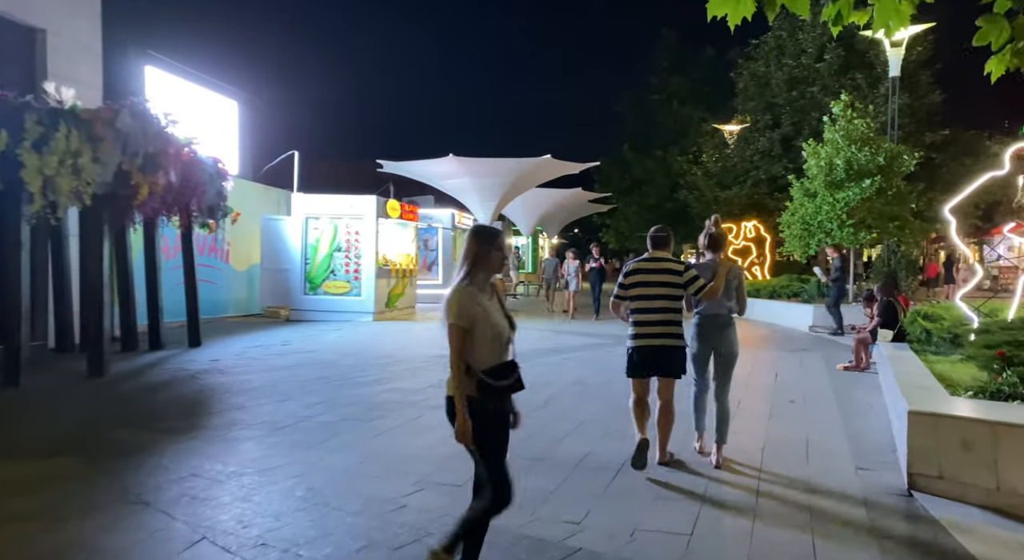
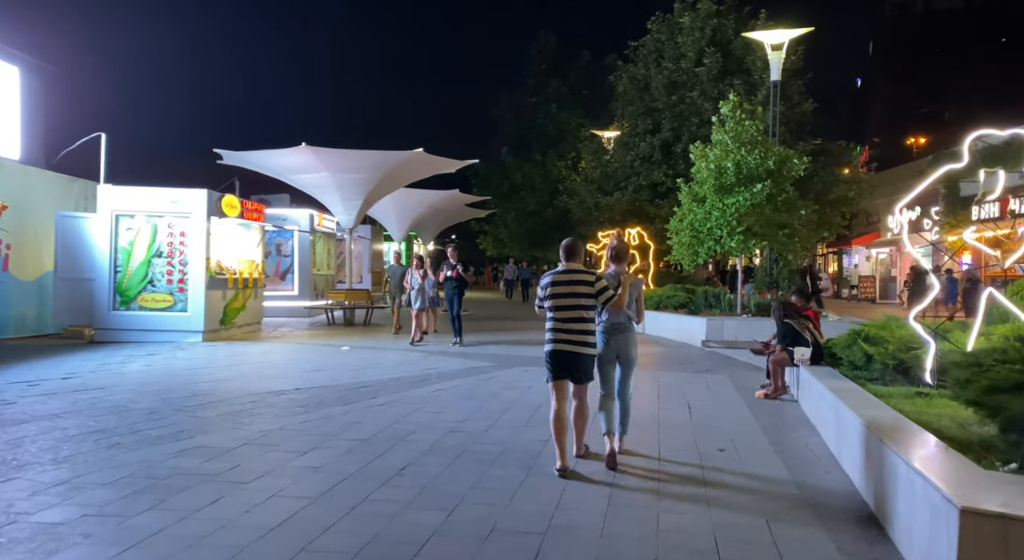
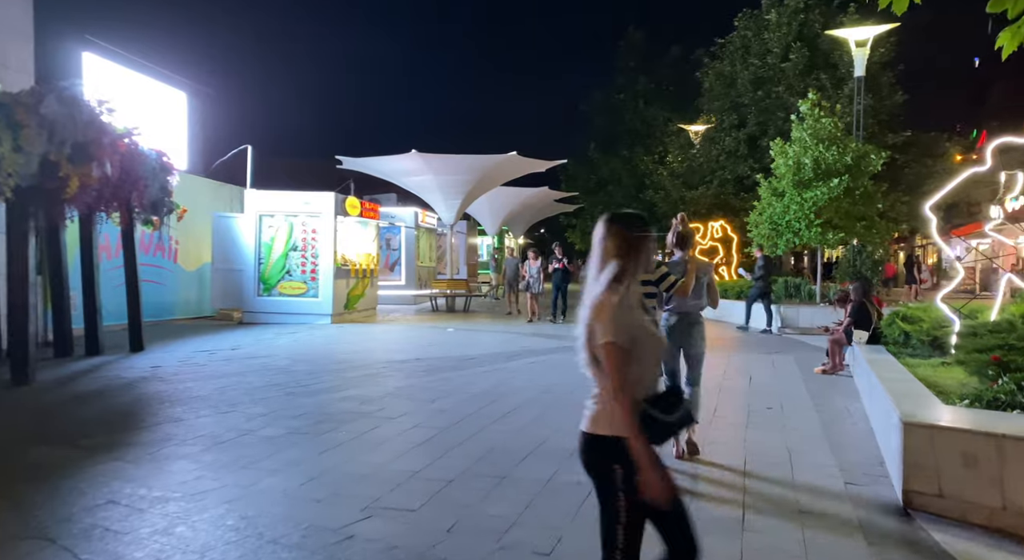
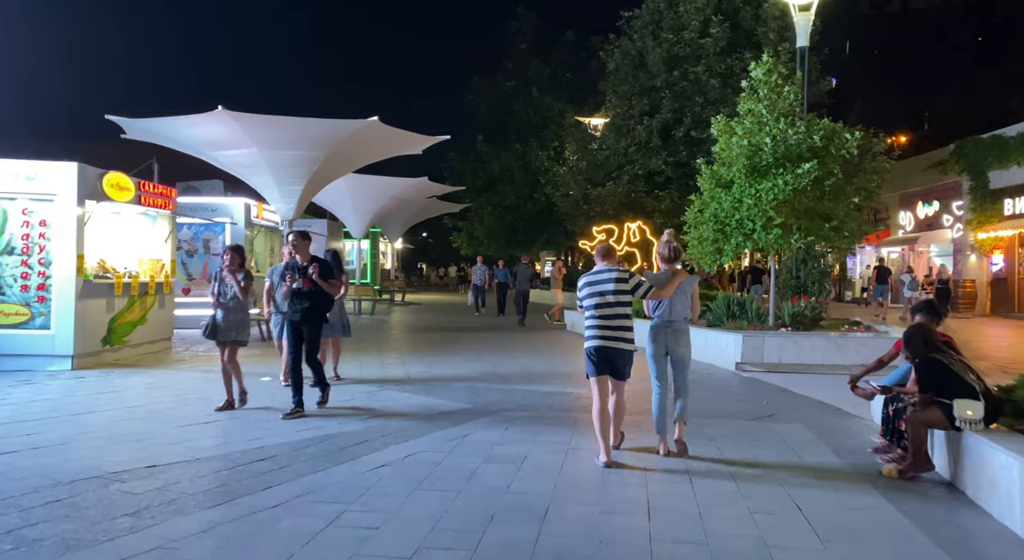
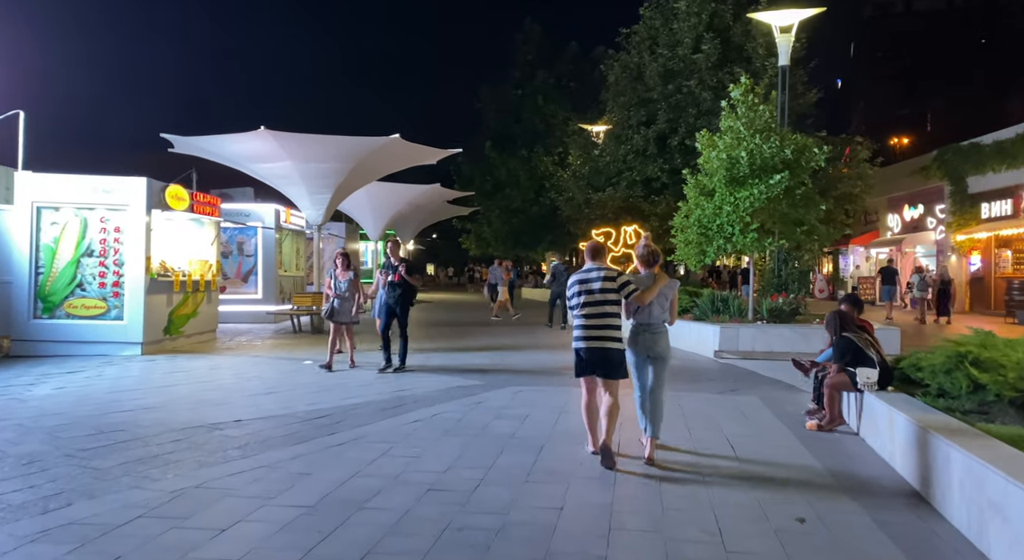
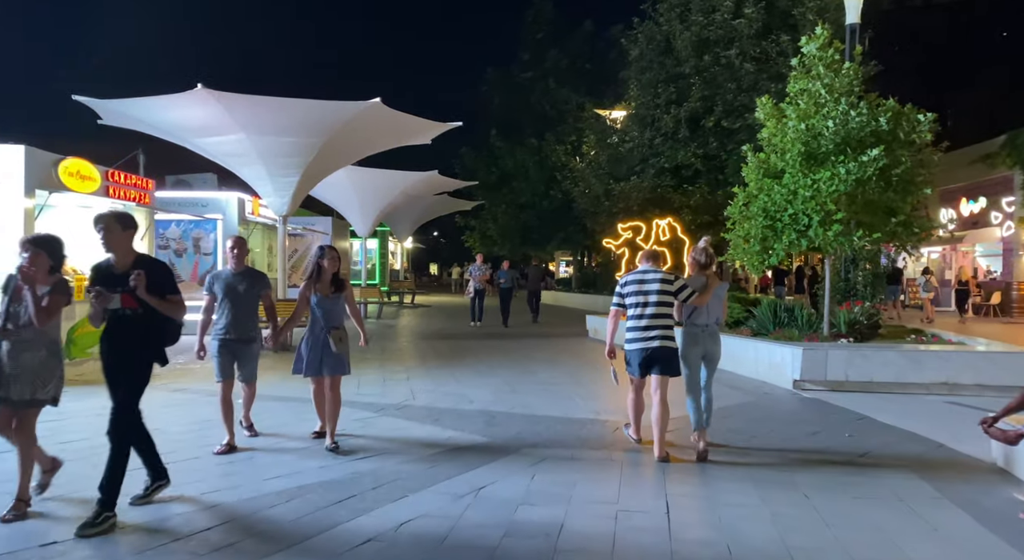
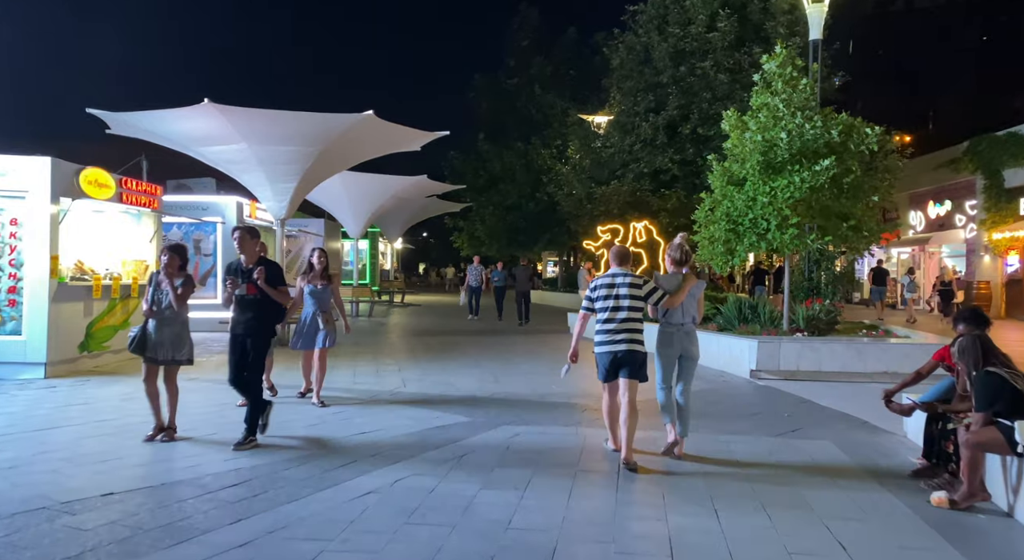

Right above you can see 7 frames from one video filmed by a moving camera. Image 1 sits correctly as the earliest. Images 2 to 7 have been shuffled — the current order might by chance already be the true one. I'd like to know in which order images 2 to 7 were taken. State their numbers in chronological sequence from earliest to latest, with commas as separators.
3, 2, 5, 4, 7, 6
